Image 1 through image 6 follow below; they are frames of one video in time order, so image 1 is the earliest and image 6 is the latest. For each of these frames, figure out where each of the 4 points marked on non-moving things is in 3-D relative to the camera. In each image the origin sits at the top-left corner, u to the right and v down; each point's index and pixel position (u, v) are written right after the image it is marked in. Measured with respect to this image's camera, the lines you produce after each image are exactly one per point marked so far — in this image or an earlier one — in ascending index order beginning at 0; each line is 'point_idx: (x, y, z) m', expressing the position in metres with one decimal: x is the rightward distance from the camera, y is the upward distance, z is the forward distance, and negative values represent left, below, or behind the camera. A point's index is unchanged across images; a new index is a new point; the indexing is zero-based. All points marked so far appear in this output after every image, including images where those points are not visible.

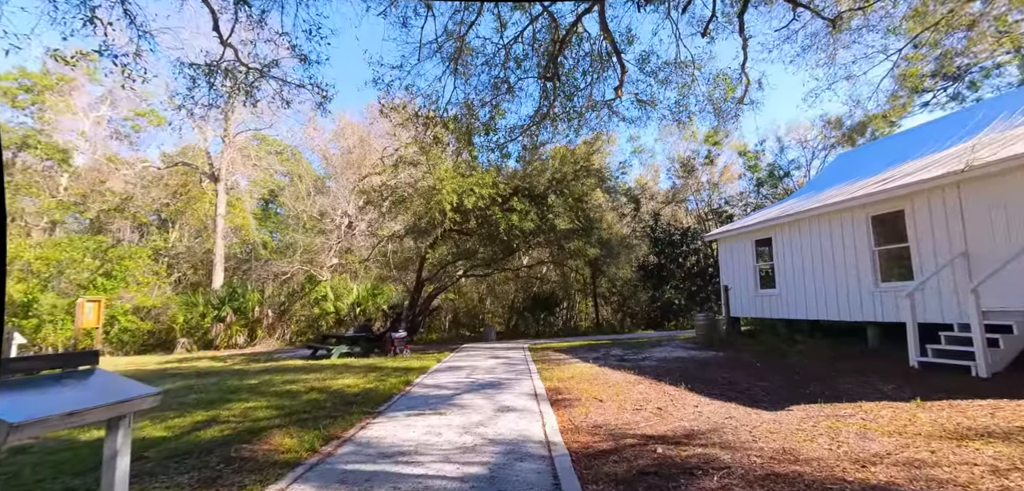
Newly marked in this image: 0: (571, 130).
0: (+1.0, +2.0, +8.9) m
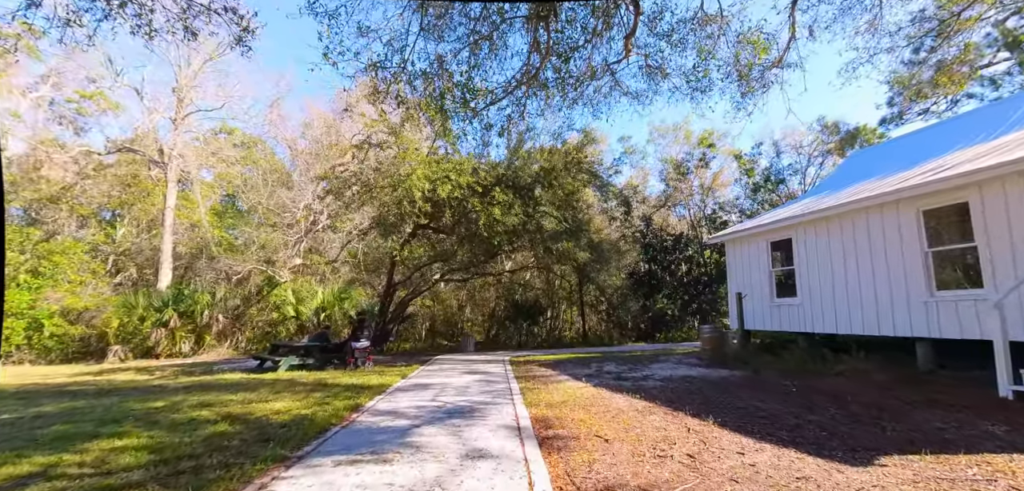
0: (+0.8, +2.1, +7.3) m
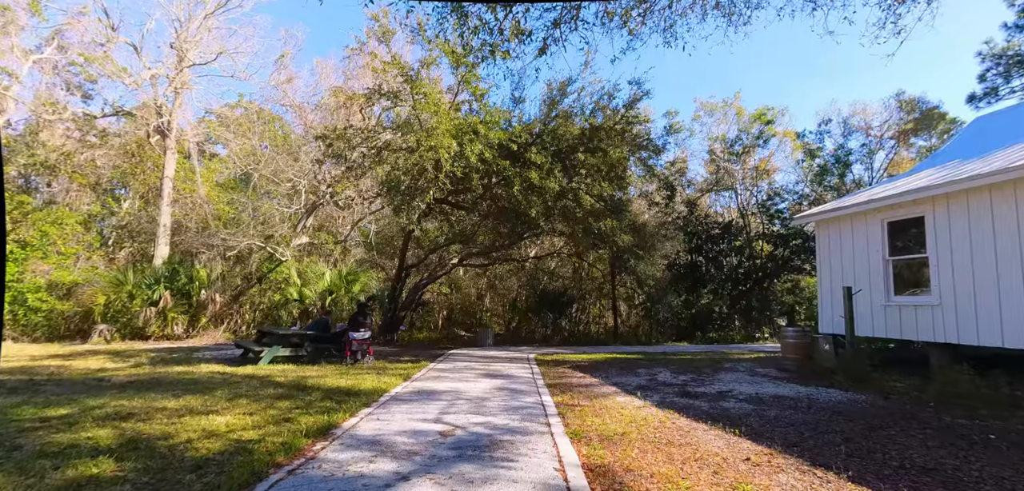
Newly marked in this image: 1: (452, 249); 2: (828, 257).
0: (+1.3, +2.5, +5.1) m
1: (-1.9, -0.1, +16.4) m
2: (+5.7, -0.2, +8.9) m
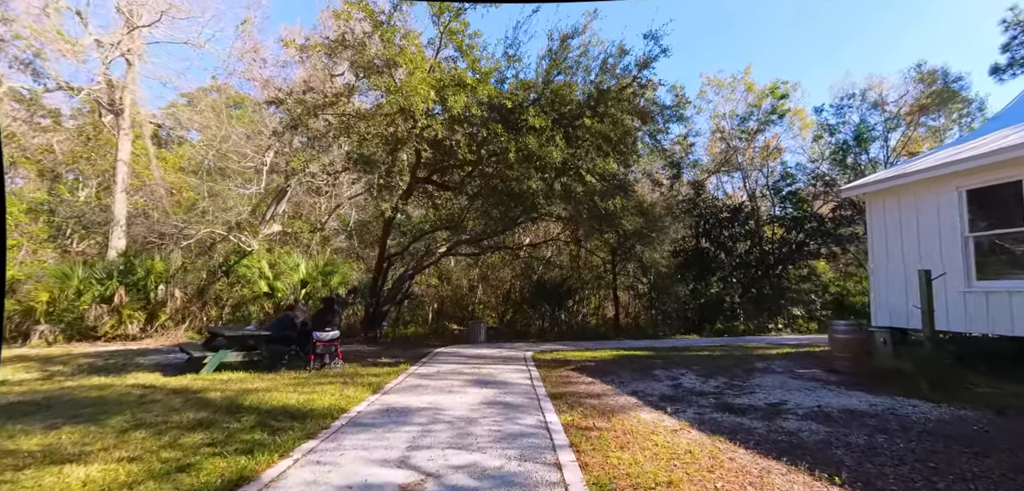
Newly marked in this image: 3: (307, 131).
0: (+1.2, +2.7, +3.5) m
1: (-2.1, +0.3, +14.8) m
2: (+5.6, +0.2, +7.5) m
3: (-4.2, +2.4, +10.0) m
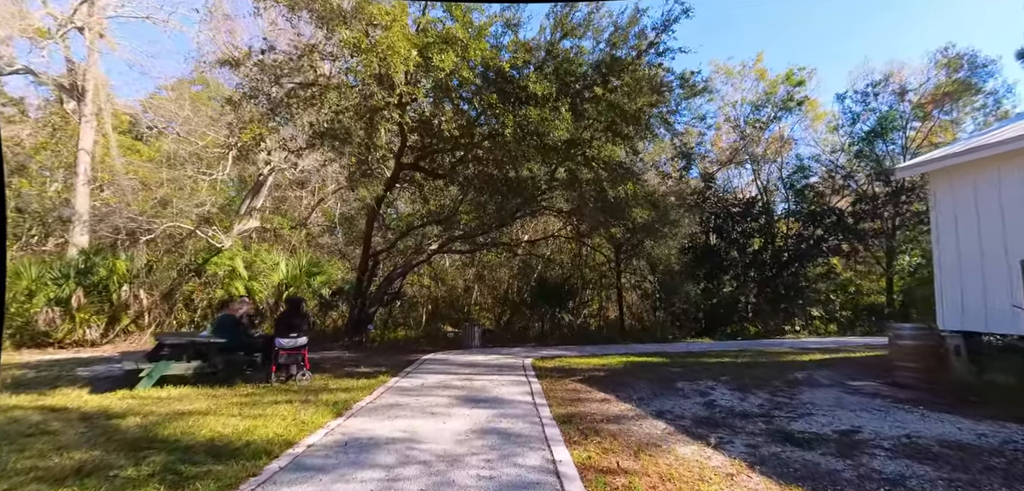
0: (+1.2, +2.9, +2.3) m
1: (-2.2, +0.4, +13.6) m
2: (+5.5, +0.3, +6.3) m
3: (-4.2, +2.5, +8.8) m
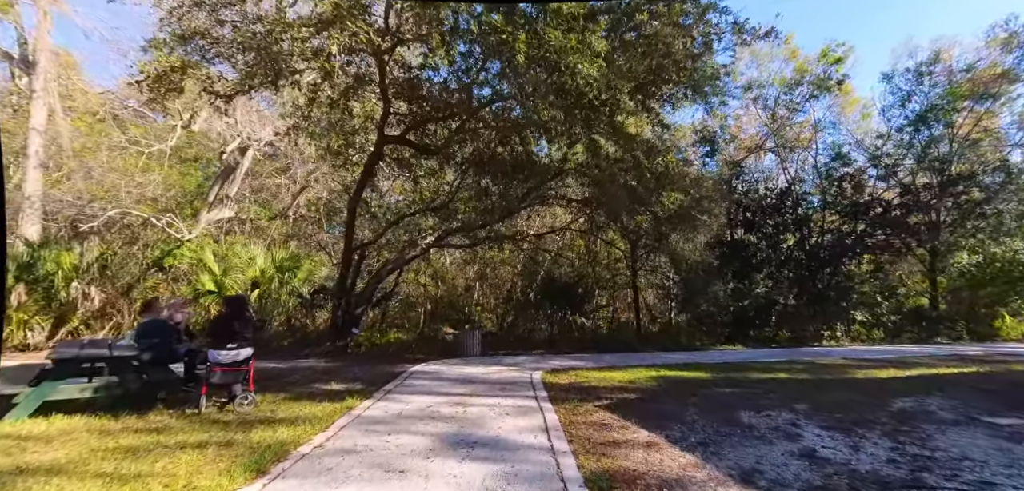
0: (+1.2, +3.1, +0.6) m
1: (-2.1, +0.6, +11.8) m
2: (+5.6, +0.5, +4.5) m
3: (-4.1, +2.7, +7.0) m
